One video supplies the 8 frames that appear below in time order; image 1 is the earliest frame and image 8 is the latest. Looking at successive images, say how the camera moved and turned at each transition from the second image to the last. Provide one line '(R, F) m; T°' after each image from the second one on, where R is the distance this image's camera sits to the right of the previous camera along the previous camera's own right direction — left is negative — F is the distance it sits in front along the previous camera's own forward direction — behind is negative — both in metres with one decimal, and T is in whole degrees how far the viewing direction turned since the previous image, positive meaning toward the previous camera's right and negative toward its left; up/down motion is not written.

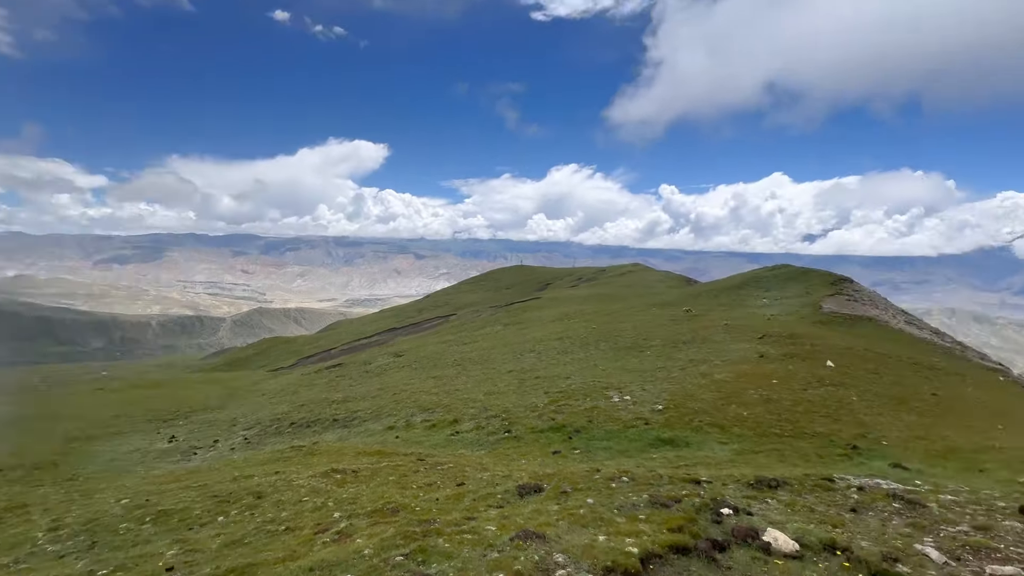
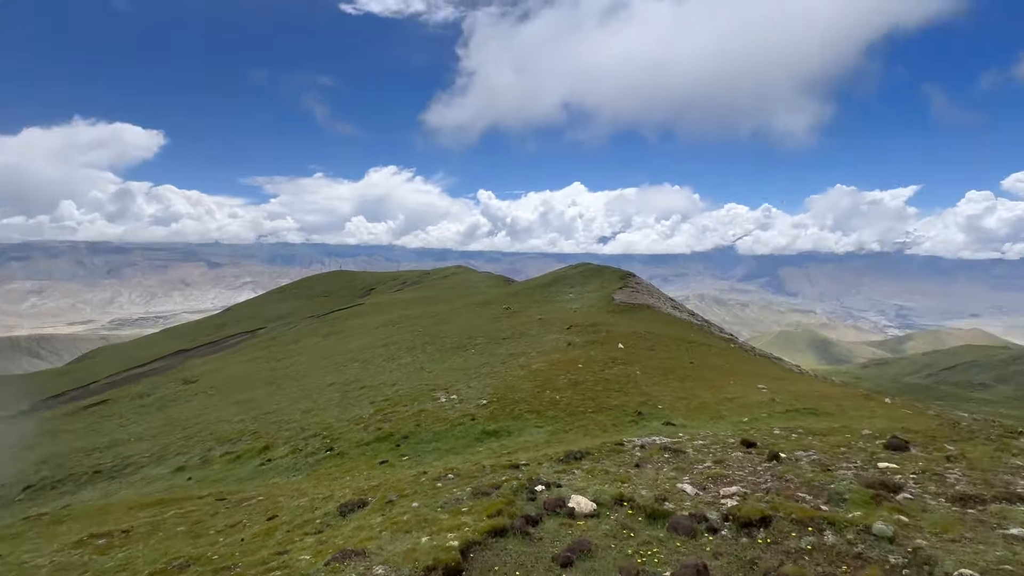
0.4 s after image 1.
(+0.3, -0.1) m; +21°
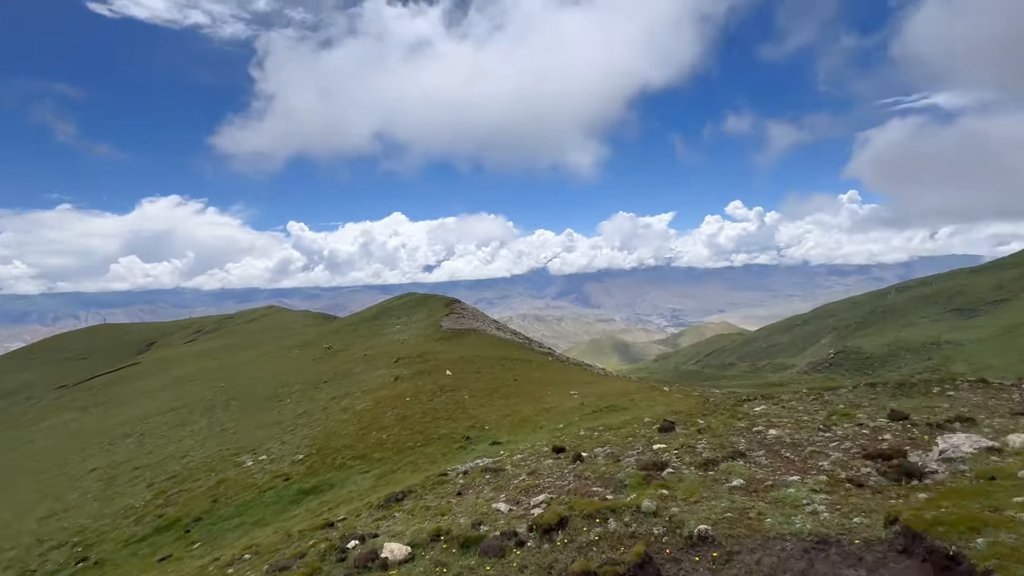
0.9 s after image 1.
(+1.0, -0.1) m; +21°
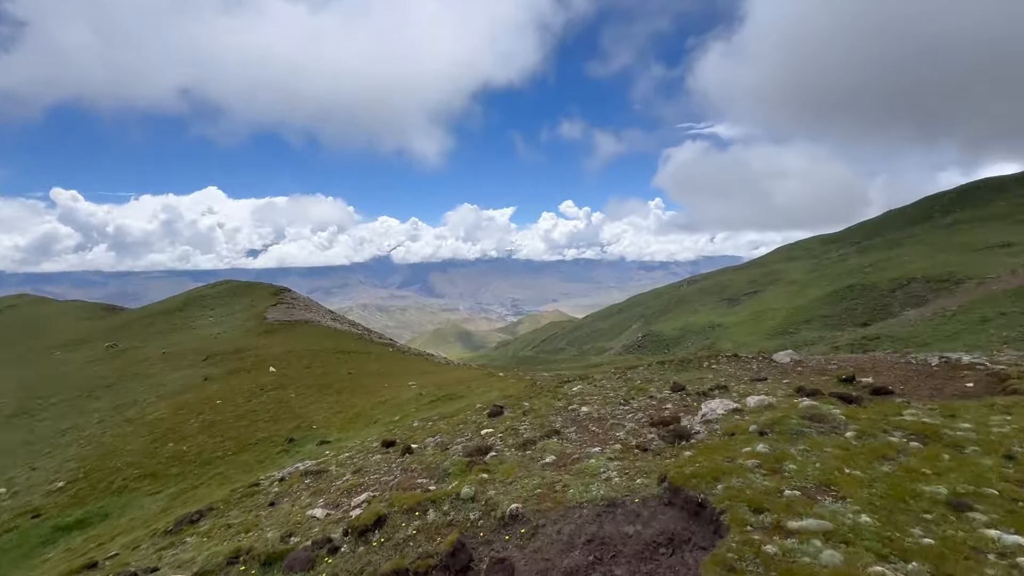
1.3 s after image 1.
(+0.6, +0.2) m; +19°
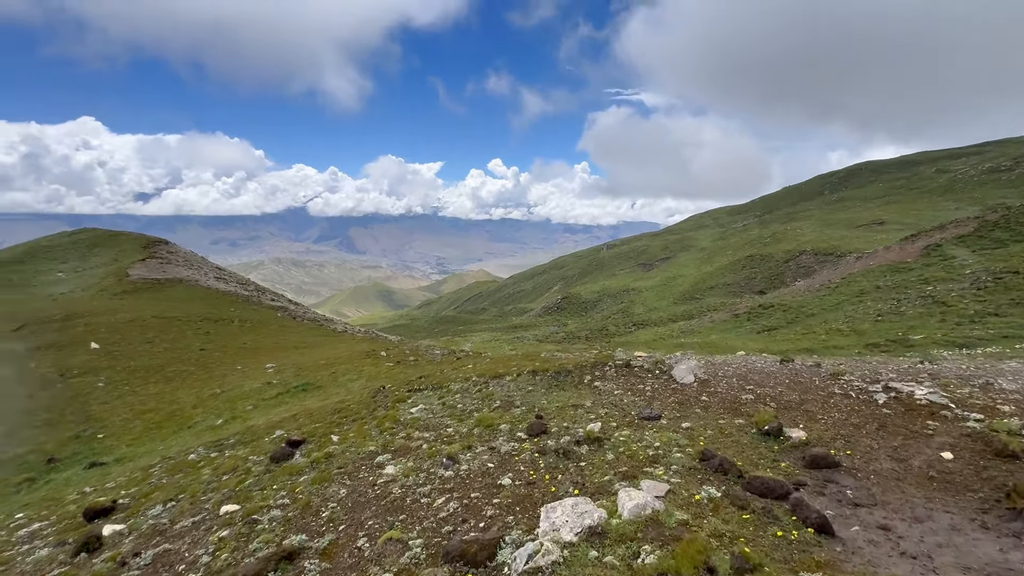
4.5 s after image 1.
(+4.4, +7.6) m; +9°
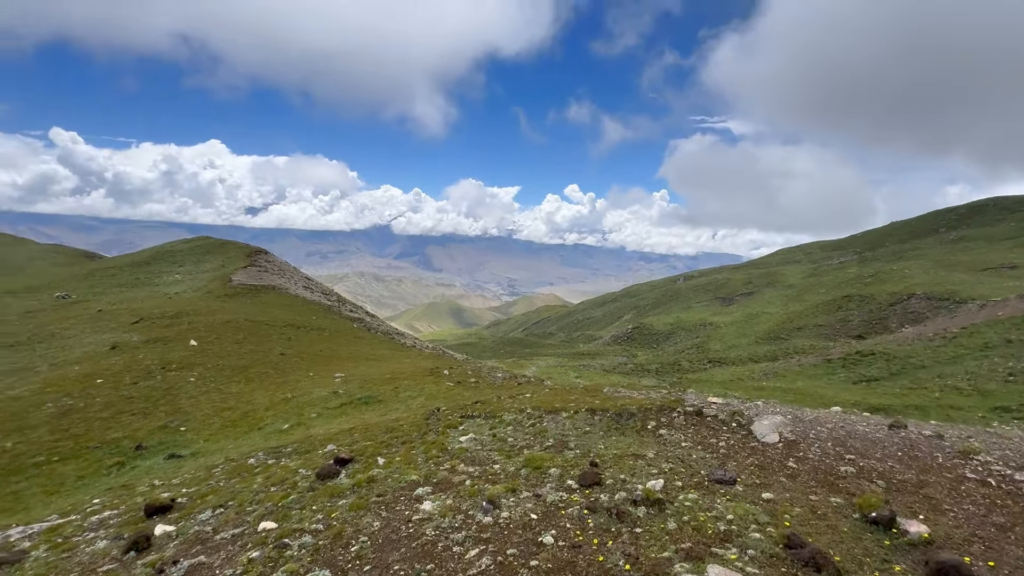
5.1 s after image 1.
(+0.3, +1.0) m; -9°
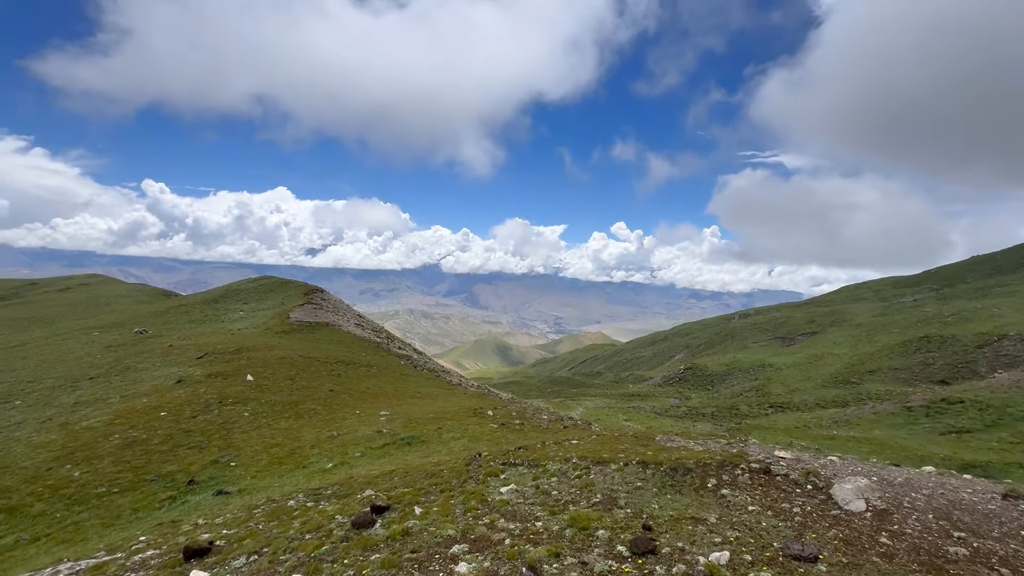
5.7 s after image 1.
(+0.1, +0.6) m; -6°
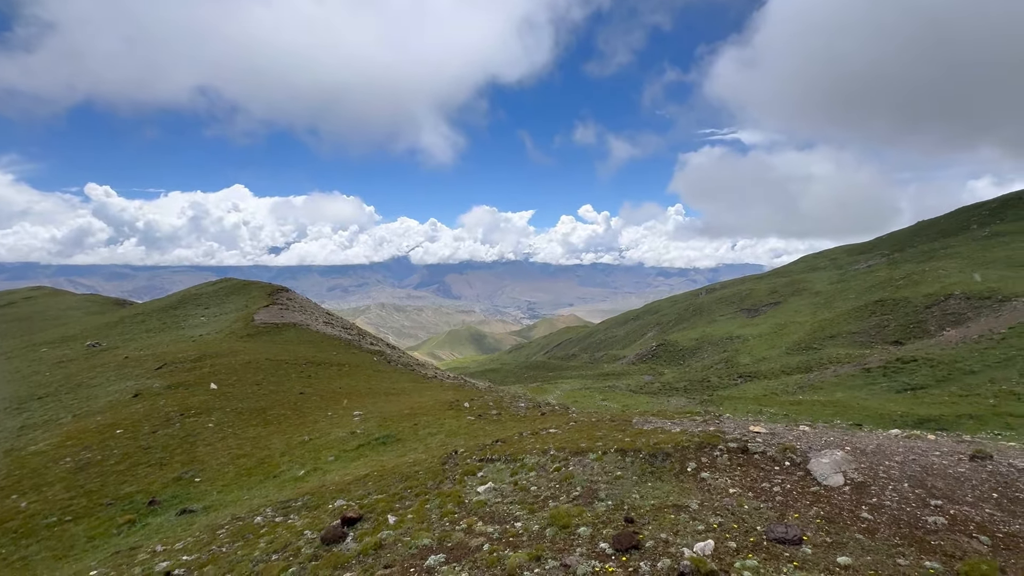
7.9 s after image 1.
(+0.2, +0.8) m; +3°
